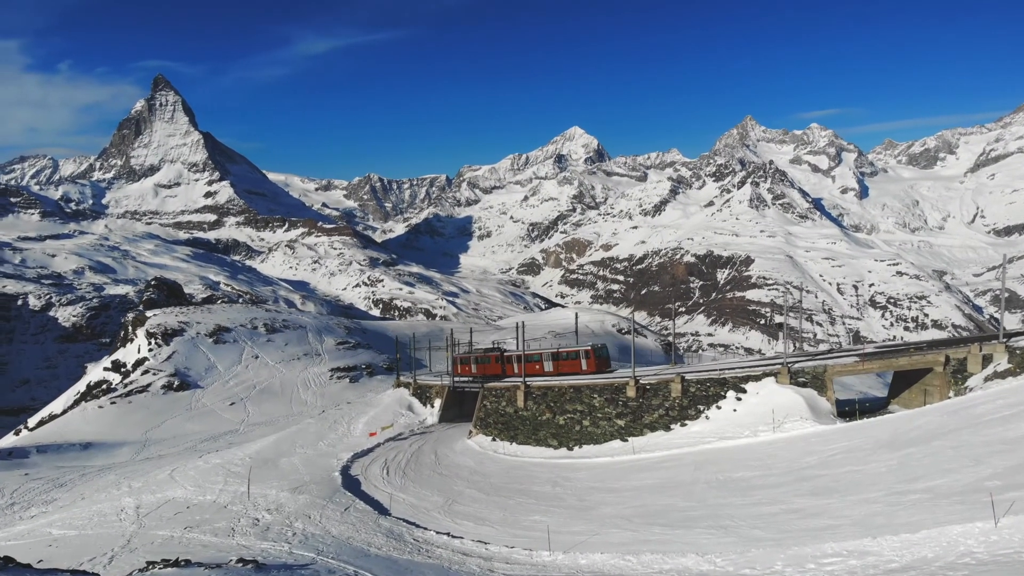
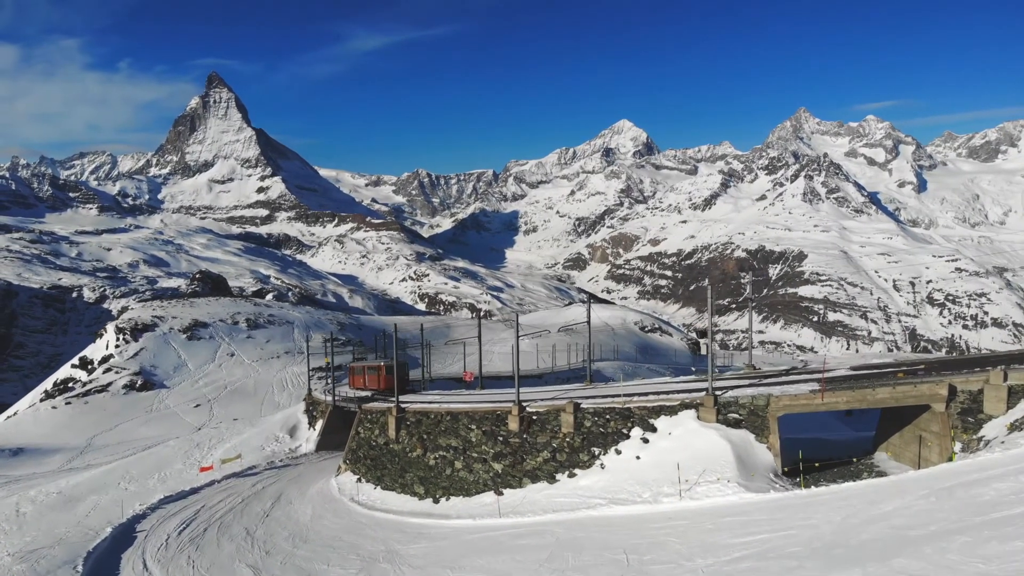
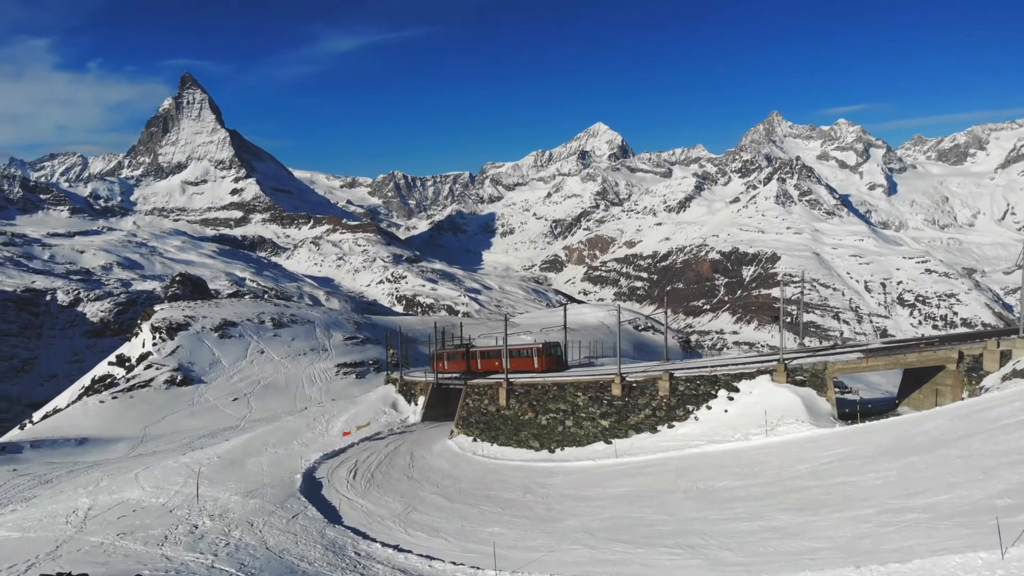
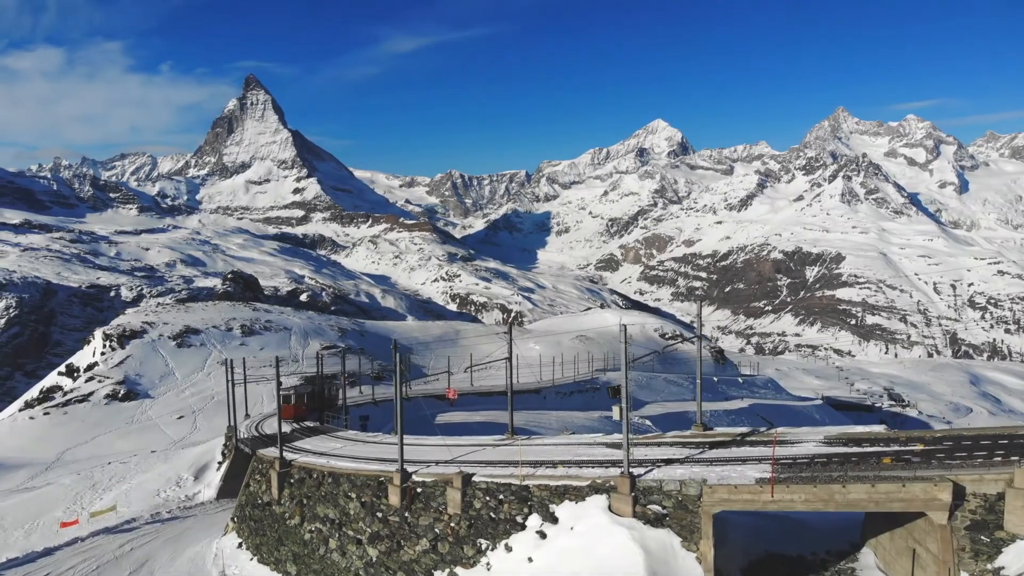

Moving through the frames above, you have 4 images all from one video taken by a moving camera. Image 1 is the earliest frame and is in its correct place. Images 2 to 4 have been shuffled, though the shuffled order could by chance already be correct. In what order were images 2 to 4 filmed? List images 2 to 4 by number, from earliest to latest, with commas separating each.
3, 2, 4
